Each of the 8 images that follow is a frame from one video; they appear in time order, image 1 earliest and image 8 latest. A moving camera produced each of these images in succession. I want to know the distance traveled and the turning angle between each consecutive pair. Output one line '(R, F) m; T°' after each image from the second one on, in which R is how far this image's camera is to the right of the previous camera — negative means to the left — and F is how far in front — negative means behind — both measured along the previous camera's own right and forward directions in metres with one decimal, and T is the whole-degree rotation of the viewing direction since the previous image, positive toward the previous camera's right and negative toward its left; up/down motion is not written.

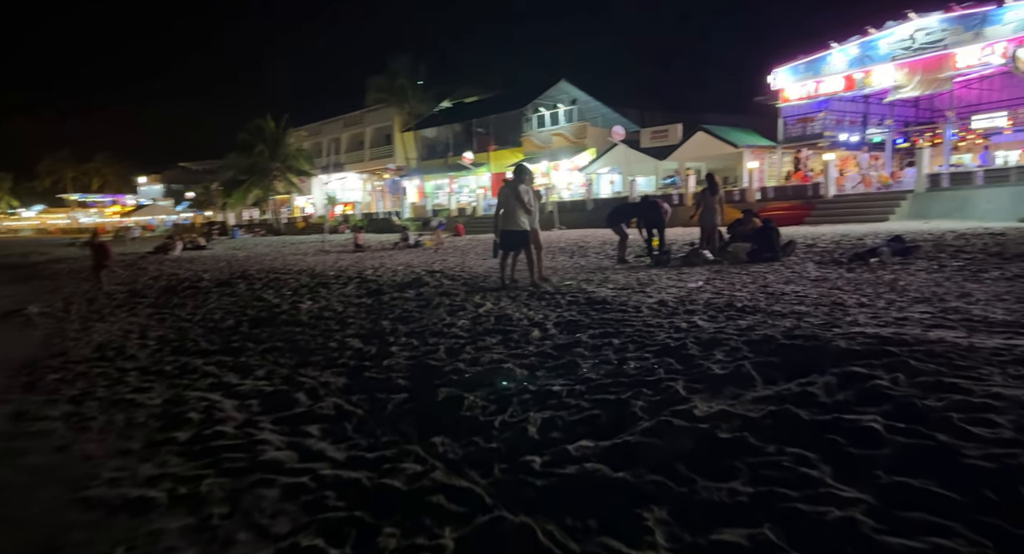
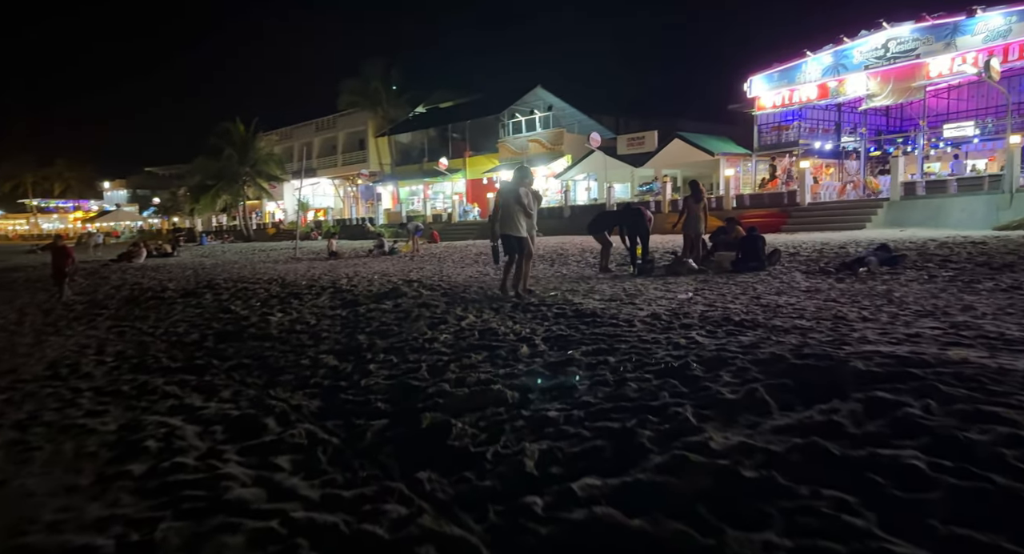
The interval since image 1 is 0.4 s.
(-0.1, +0.3) m; +2°
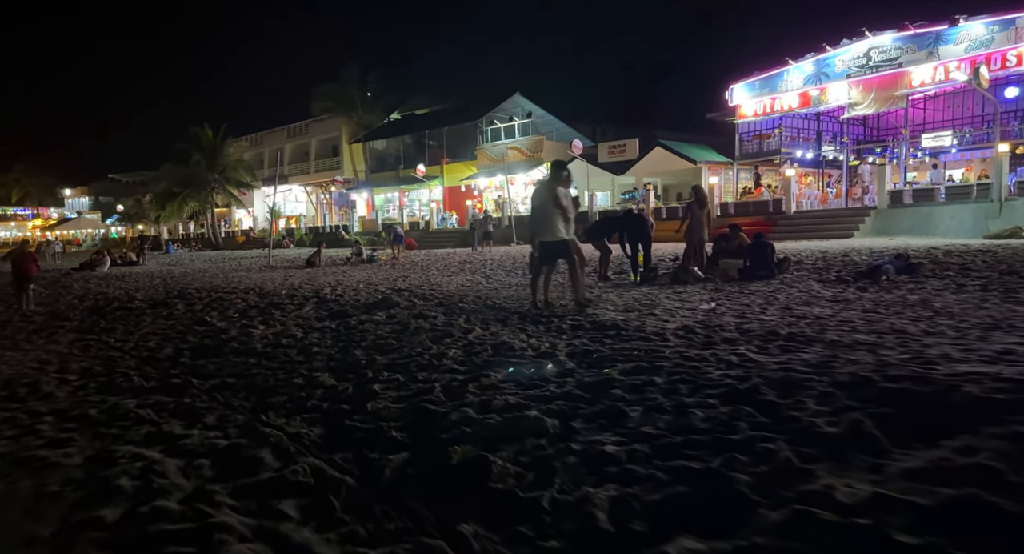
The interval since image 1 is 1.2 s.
(-0.4, +0.5) m; +2°
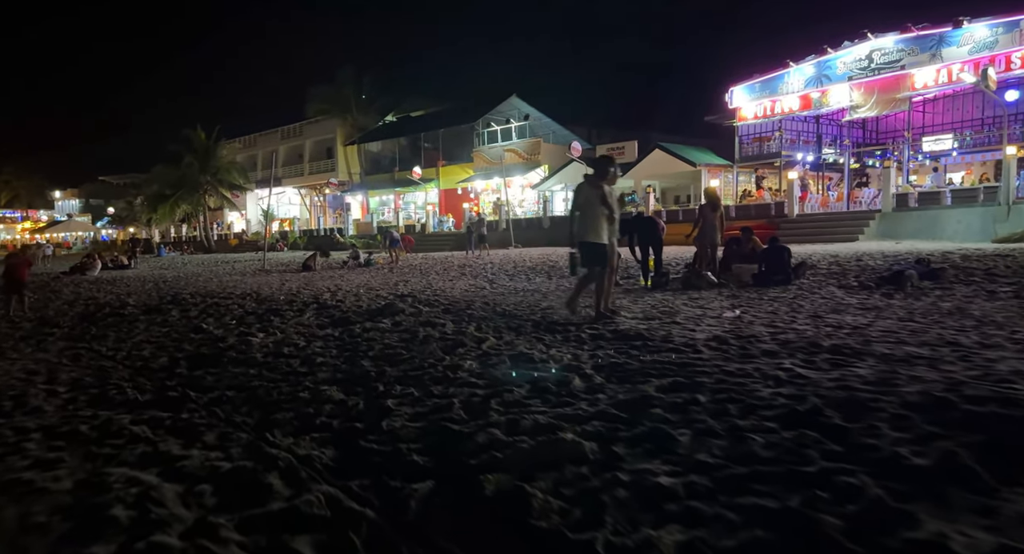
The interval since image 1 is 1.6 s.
(-0.2, +0.3) m; +1°
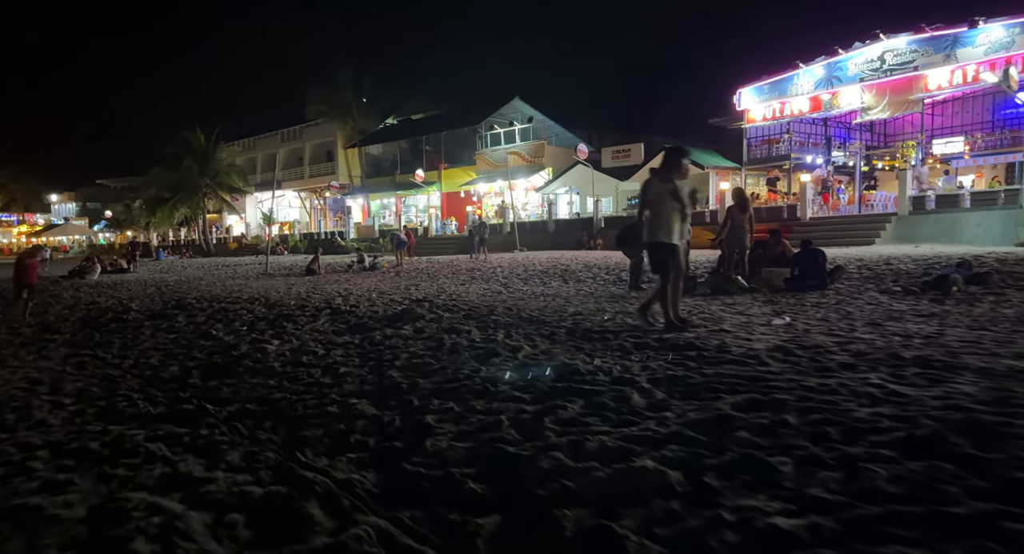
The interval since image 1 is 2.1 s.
(-0.3, +0.3) m; 0°
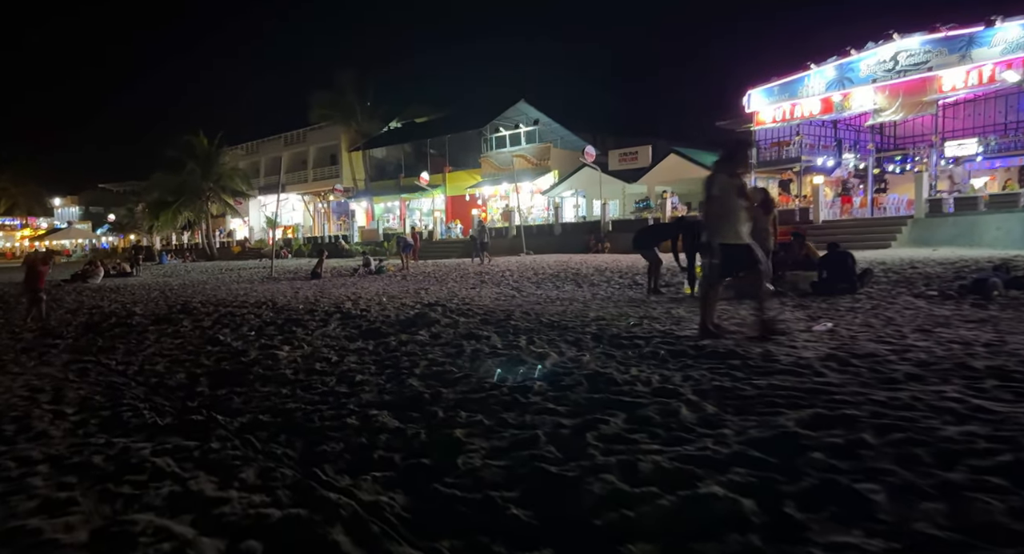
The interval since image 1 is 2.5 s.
(-0.2, +0.3) m; 0°
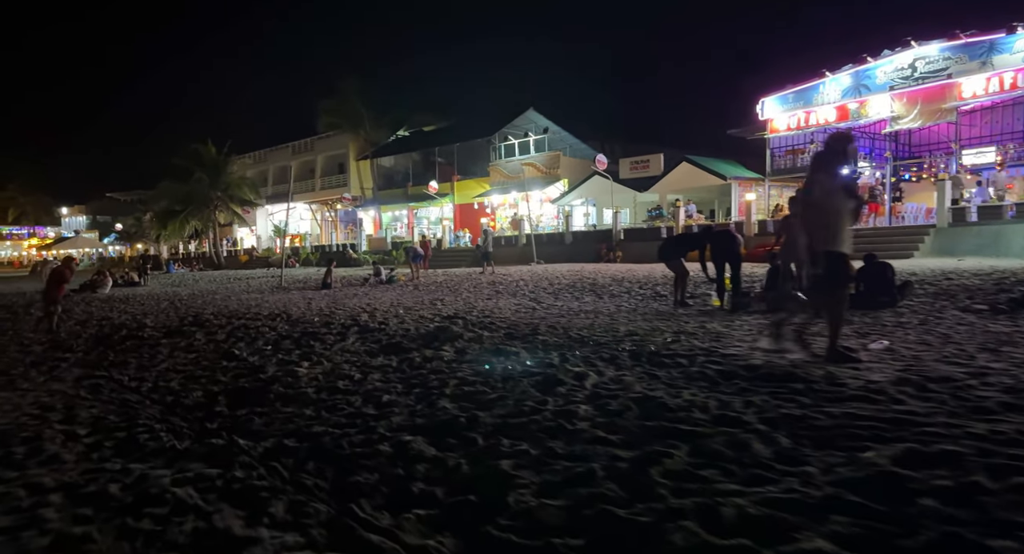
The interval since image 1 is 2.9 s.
(-0.2, +0.3) m; 0°
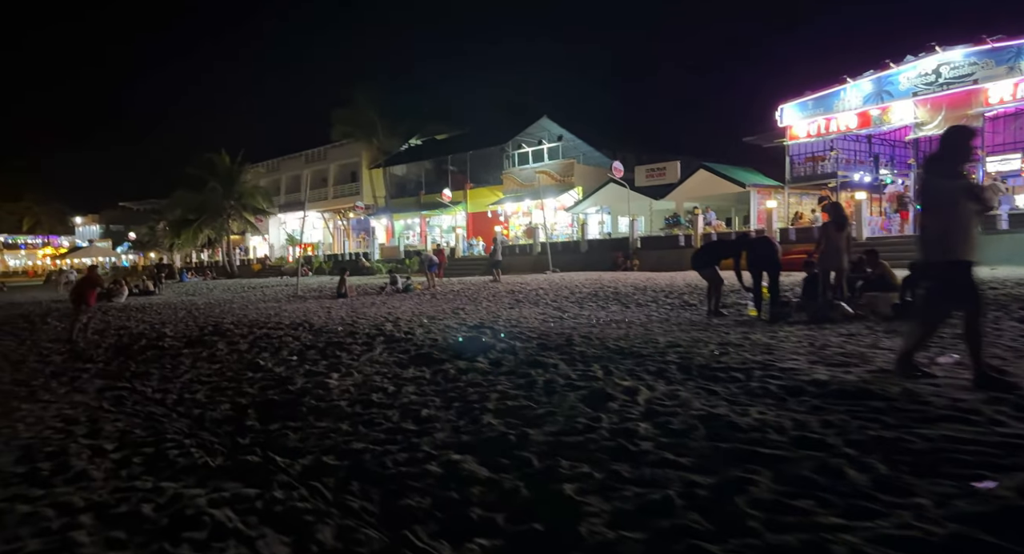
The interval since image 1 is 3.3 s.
(-0.3, +0.2) m; -1°
